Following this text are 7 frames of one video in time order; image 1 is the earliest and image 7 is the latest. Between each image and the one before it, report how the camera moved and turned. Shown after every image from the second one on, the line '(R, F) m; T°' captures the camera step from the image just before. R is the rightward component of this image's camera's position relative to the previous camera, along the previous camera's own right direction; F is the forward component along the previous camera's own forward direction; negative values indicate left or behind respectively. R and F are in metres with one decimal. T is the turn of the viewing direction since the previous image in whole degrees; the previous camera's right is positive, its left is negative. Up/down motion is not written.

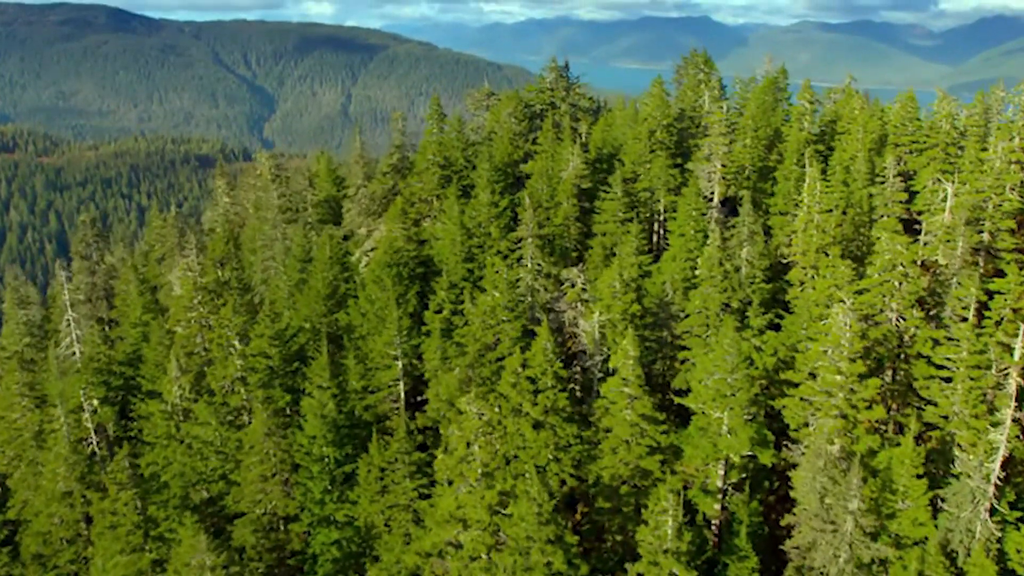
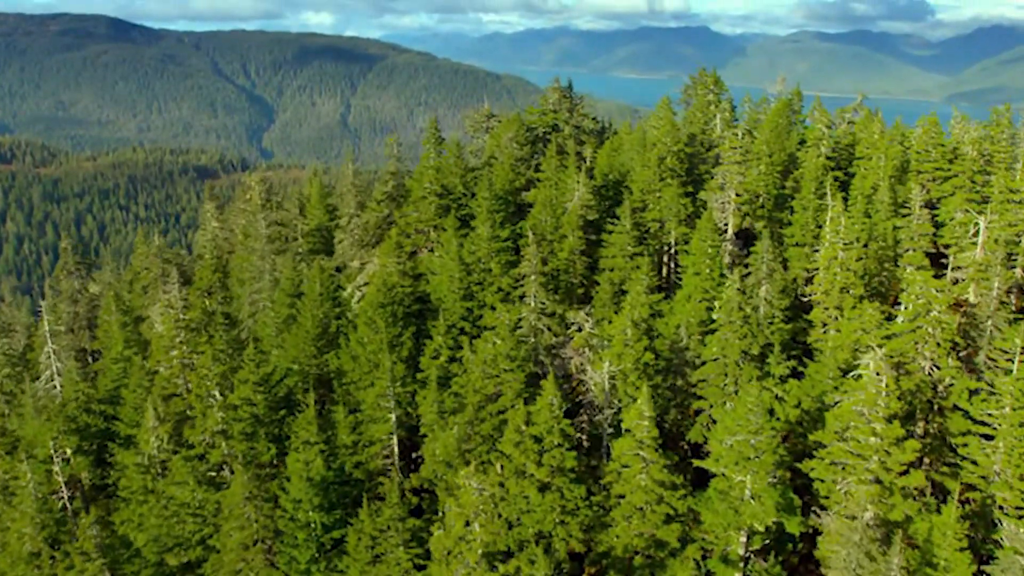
(-0.2, +3.6) m; 0°
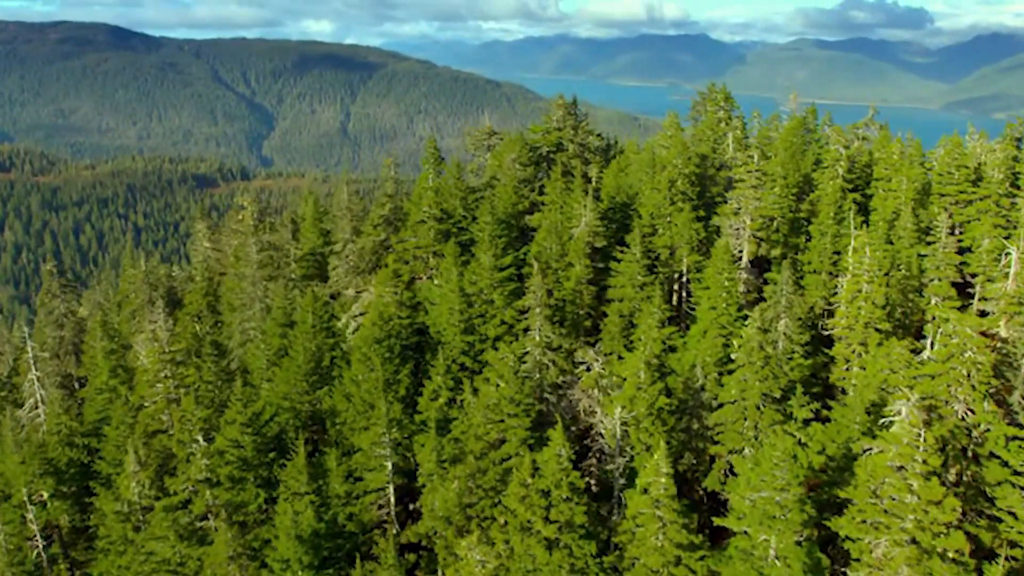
(-0.2, +3.0) m; 0°
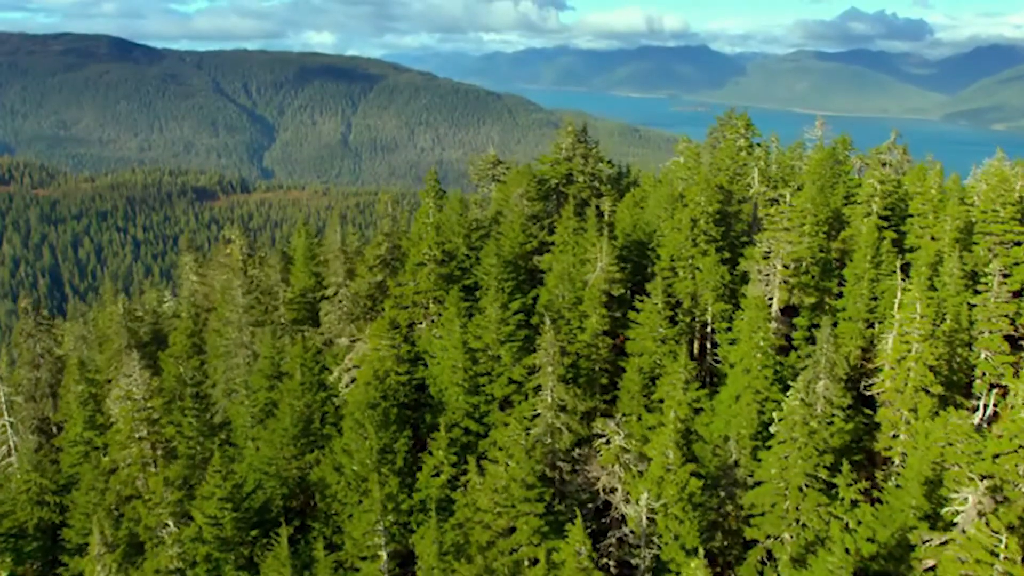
(-0.4, +4.8) m; 0°
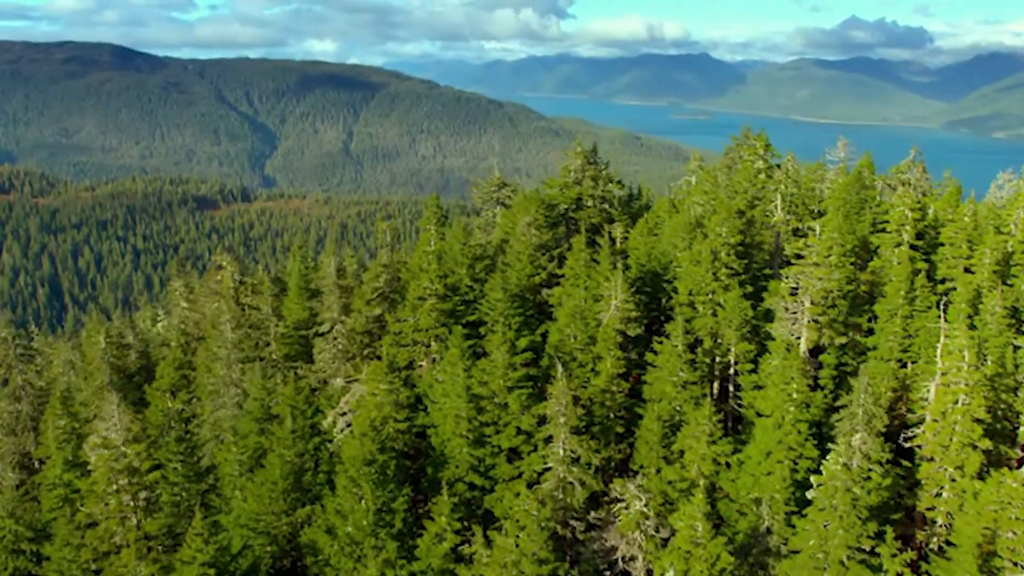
(-0.3, +3.6) m; 0°
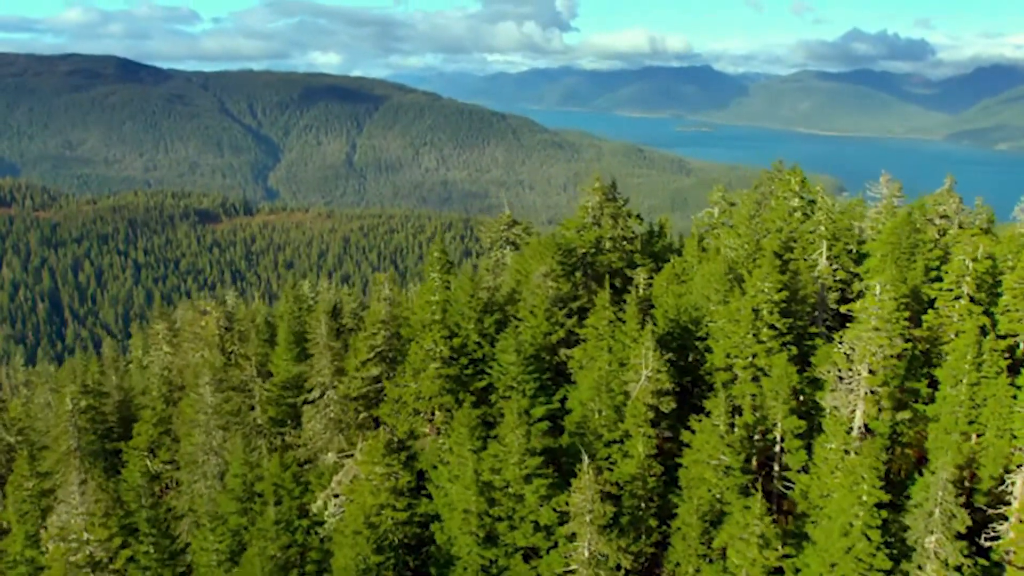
(-0.5, +5.8) m; 0°
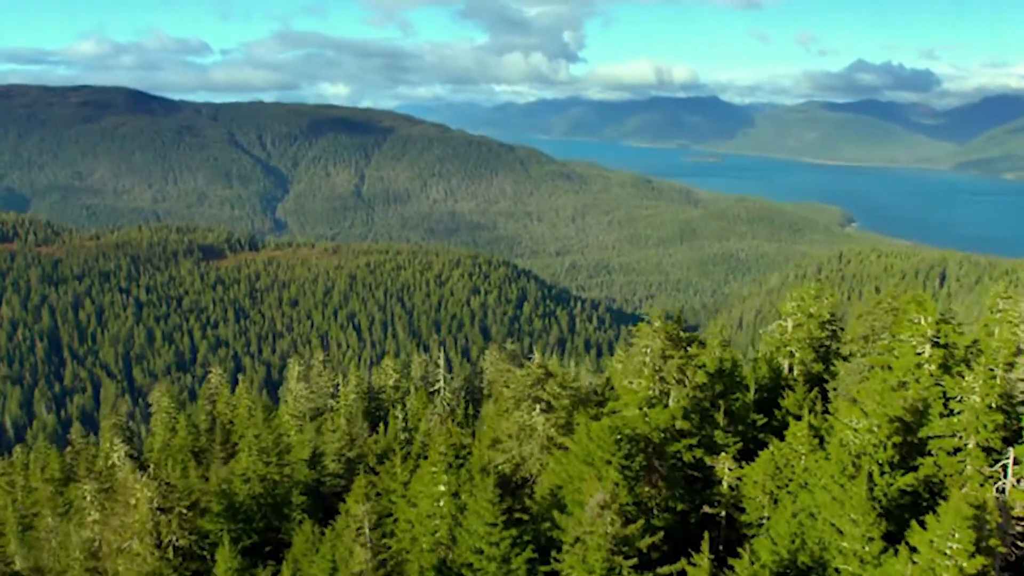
(-1.1, +15.4) m; 0°
